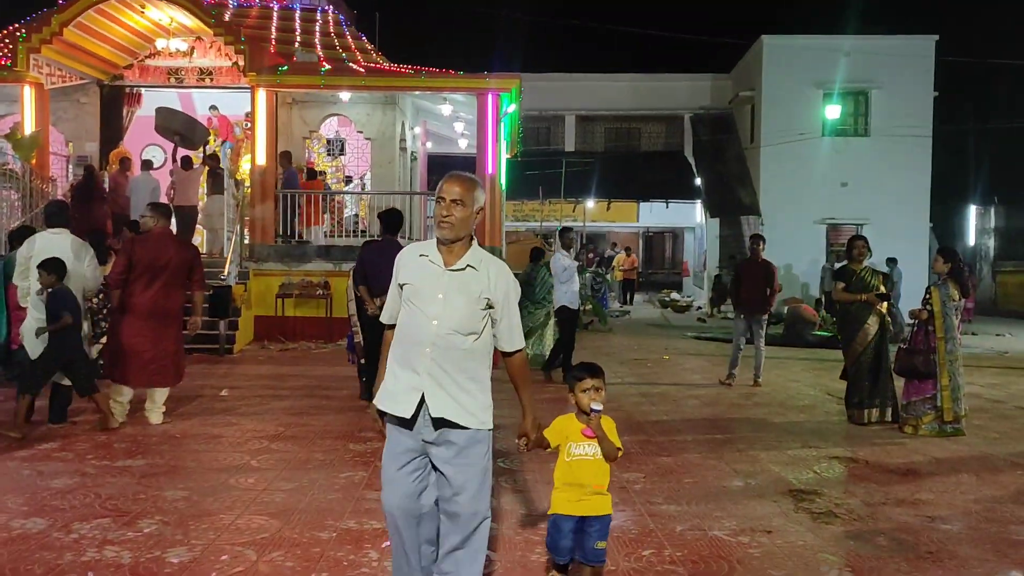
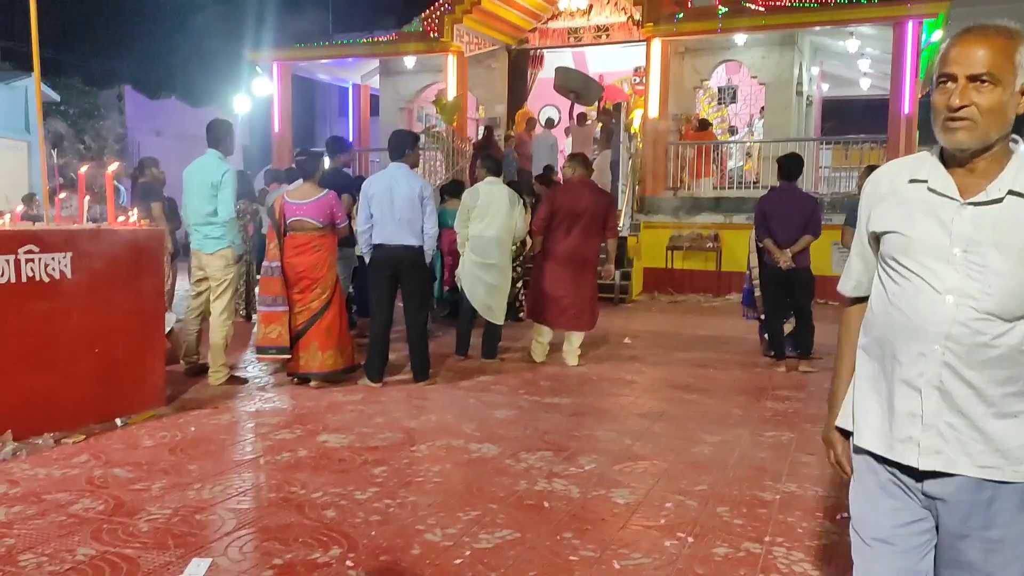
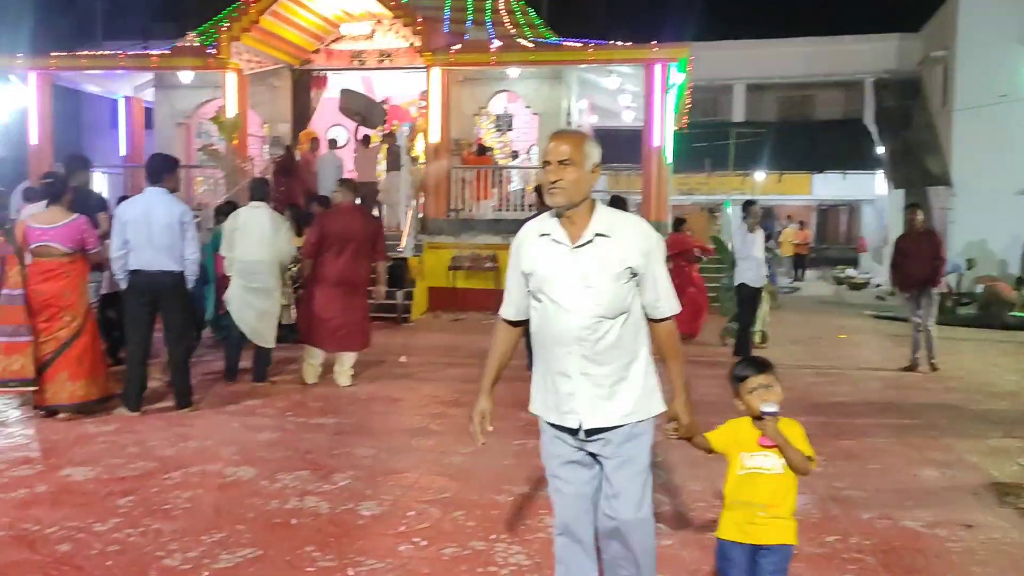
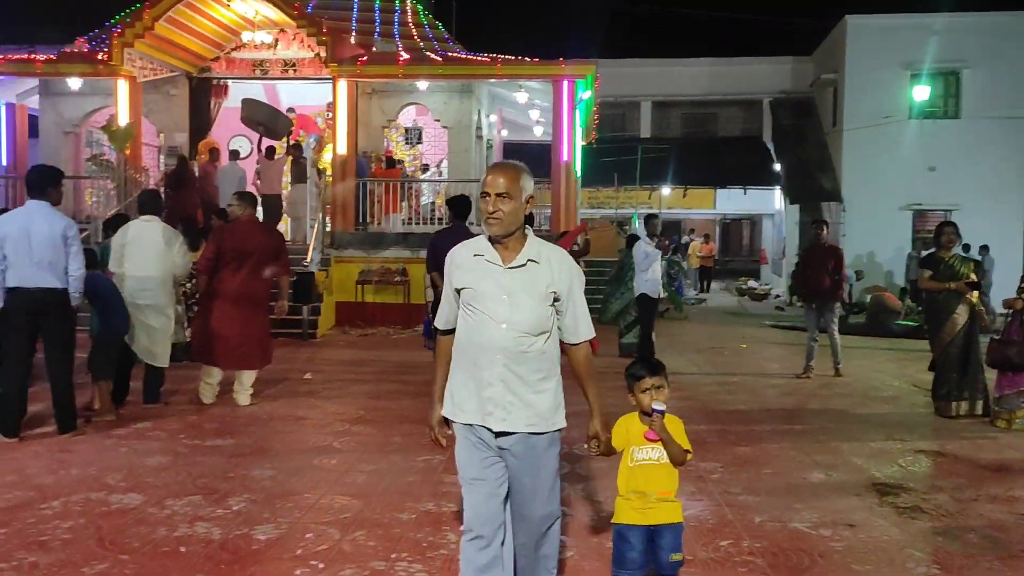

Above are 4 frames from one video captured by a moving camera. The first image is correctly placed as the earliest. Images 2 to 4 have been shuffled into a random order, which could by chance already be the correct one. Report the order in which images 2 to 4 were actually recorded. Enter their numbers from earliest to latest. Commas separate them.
4, 3, 2
